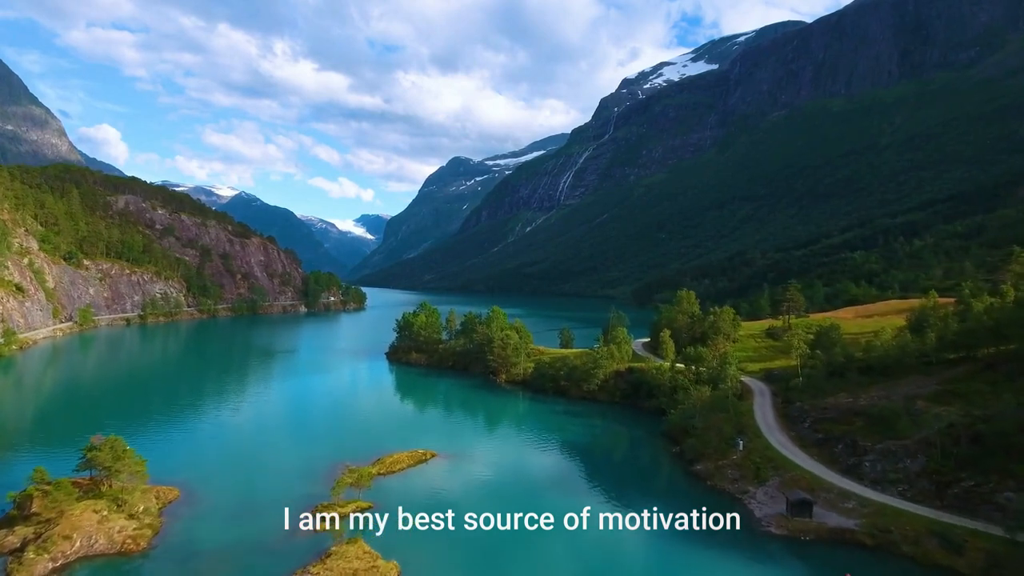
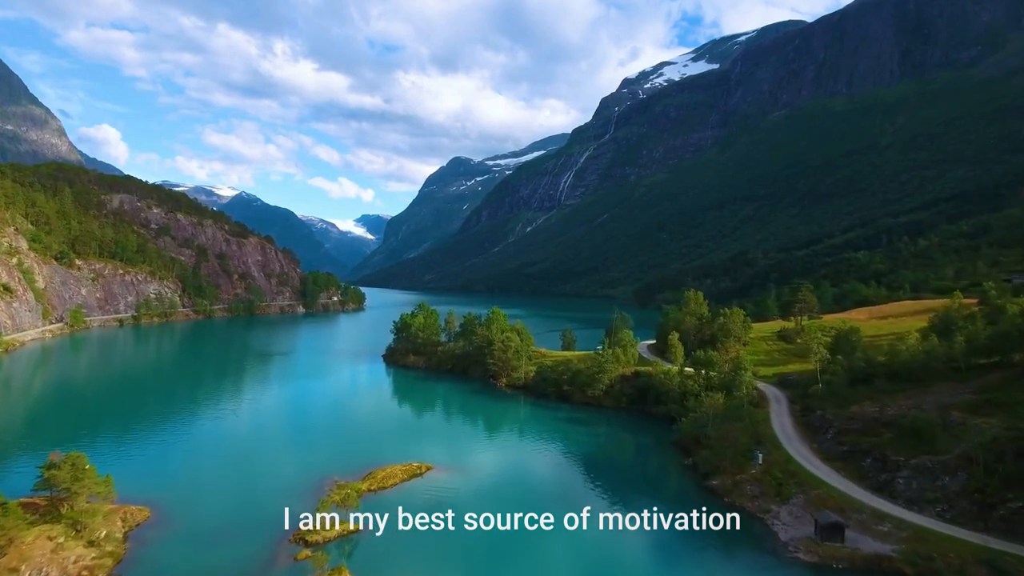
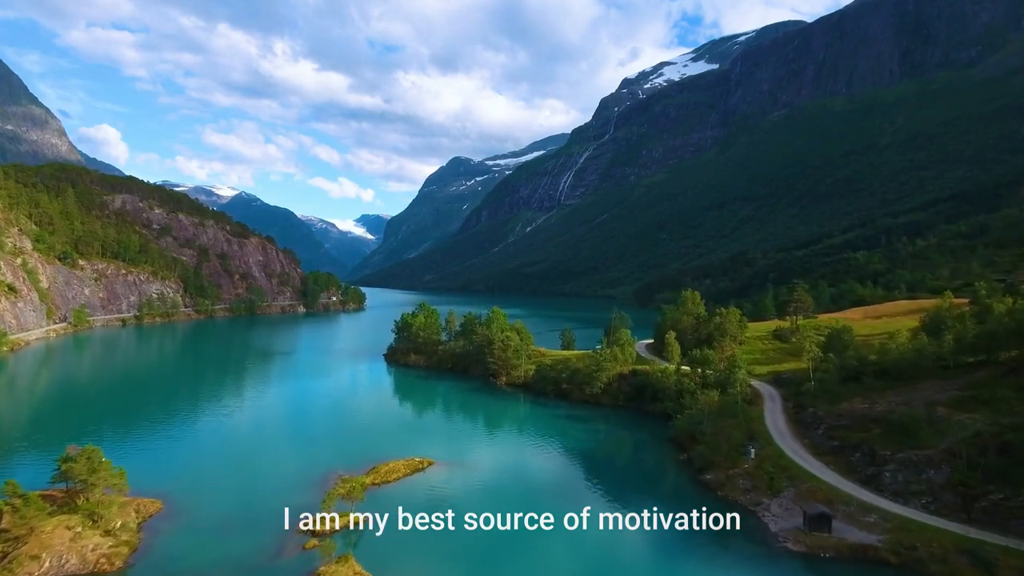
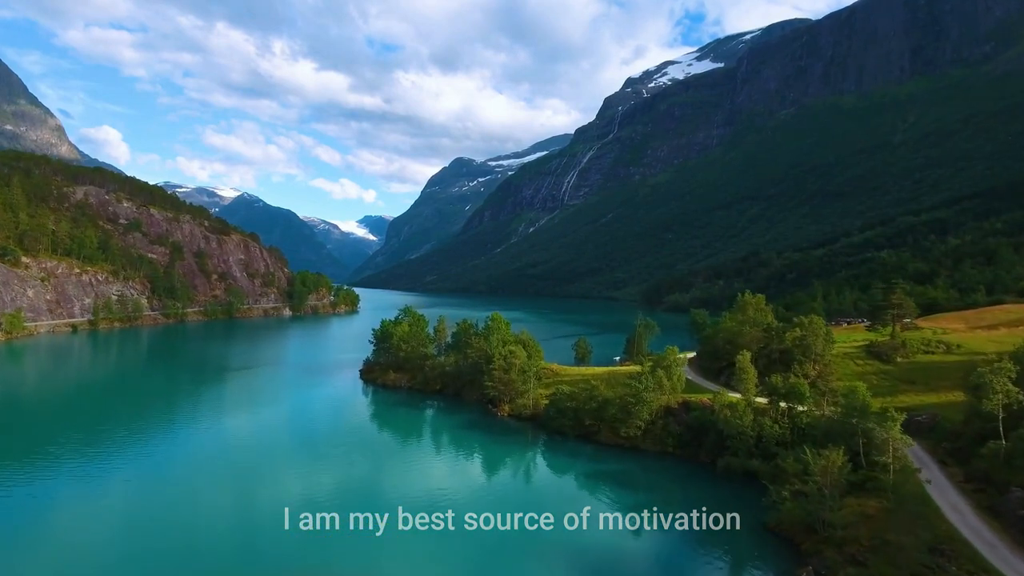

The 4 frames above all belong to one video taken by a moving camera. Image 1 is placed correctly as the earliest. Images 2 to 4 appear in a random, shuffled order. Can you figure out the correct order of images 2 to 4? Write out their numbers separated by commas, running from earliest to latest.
3, 2, 4
